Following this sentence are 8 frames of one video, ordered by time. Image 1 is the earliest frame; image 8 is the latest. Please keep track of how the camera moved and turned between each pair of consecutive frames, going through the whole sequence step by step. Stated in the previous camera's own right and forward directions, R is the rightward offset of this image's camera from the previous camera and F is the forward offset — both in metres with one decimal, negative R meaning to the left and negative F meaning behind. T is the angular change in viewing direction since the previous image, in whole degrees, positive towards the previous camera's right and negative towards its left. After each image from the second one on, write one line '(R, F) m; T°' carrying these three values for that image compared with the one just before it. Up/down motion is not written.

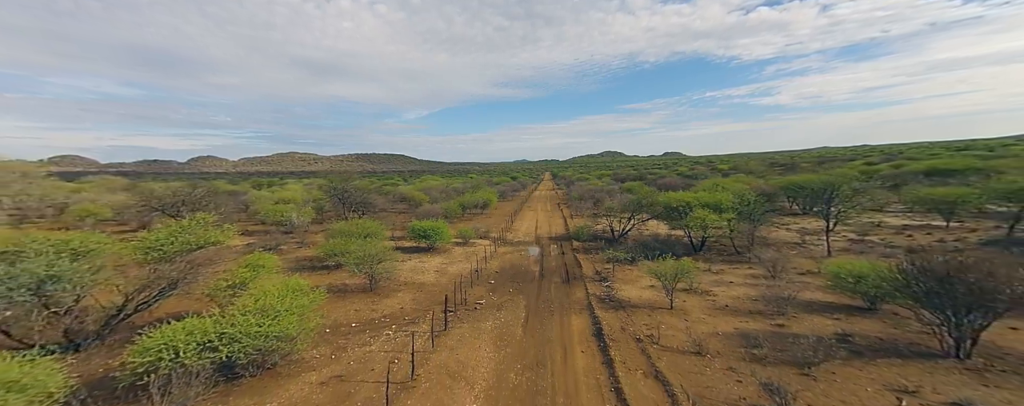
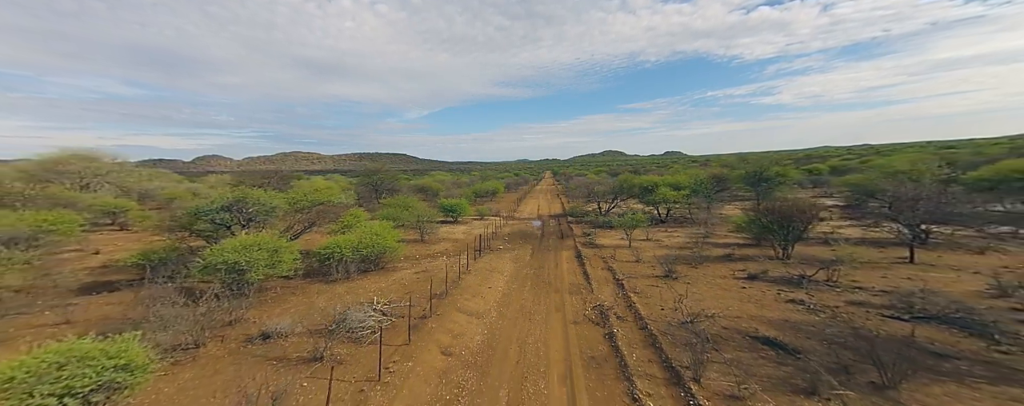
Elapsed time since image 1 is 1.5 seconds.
(-0.6, -8.4) m; 0°
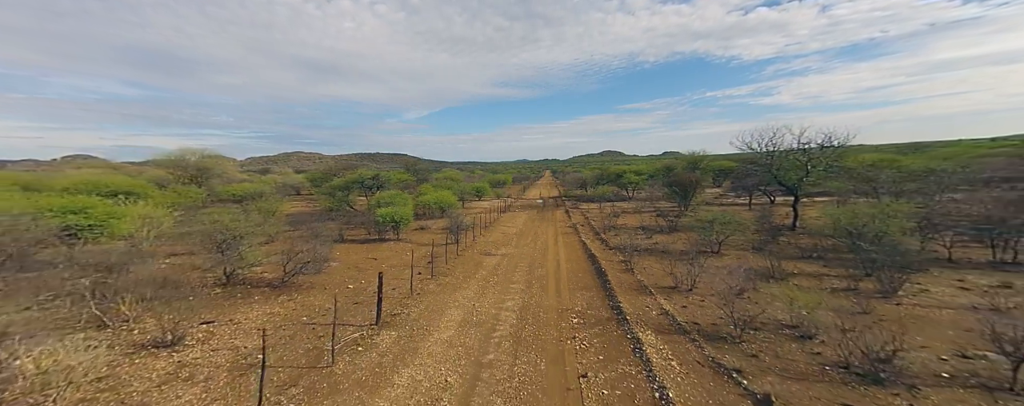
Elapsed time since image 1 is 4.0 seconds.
(-1.3, -14.2) m; 0°
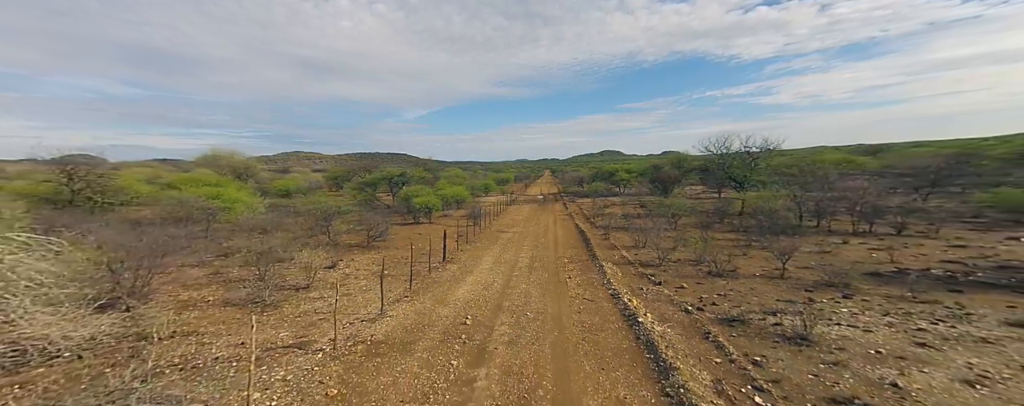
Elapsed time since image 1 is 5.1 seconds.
(-0.6, -5.7) m; 0°
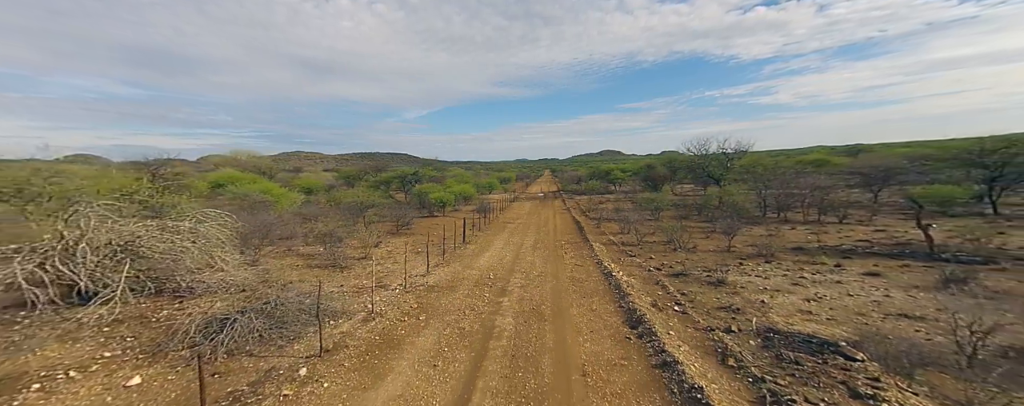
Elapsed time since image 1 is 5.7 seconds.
(-0.3, -3.4) m; 0°
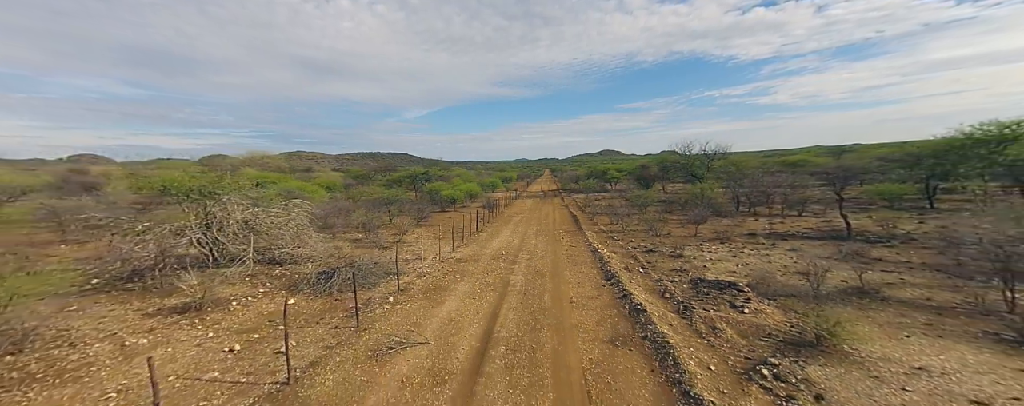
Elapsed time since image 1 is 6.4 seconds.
(-0.3, -3.3) m; 0°
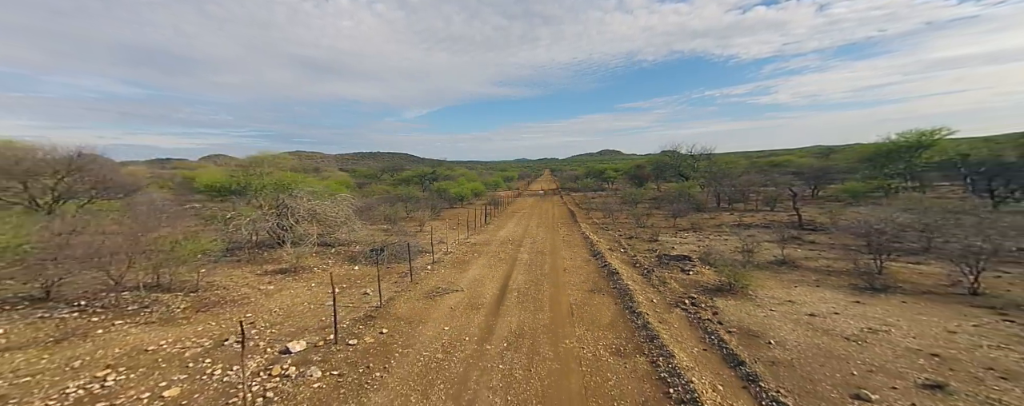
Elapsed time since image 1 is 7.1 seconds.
(-0.3, -3.0) m; 0°
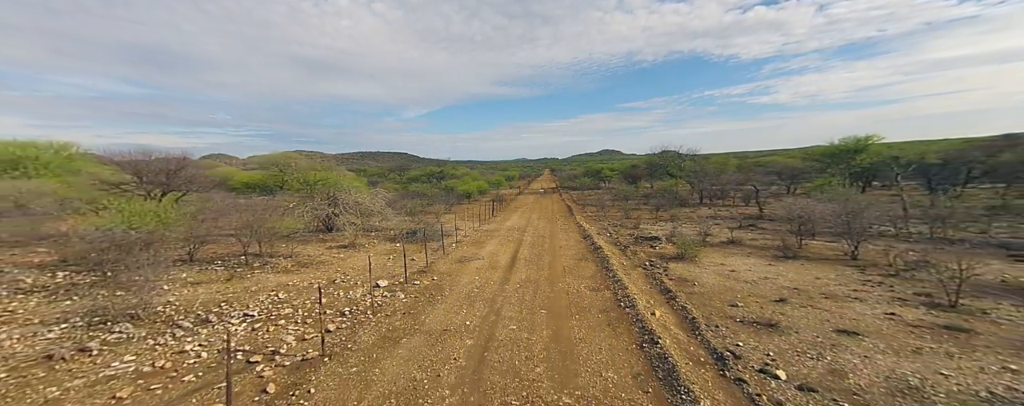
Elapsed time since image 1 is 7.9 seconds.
(-0.3, -3.3) m; 0°
